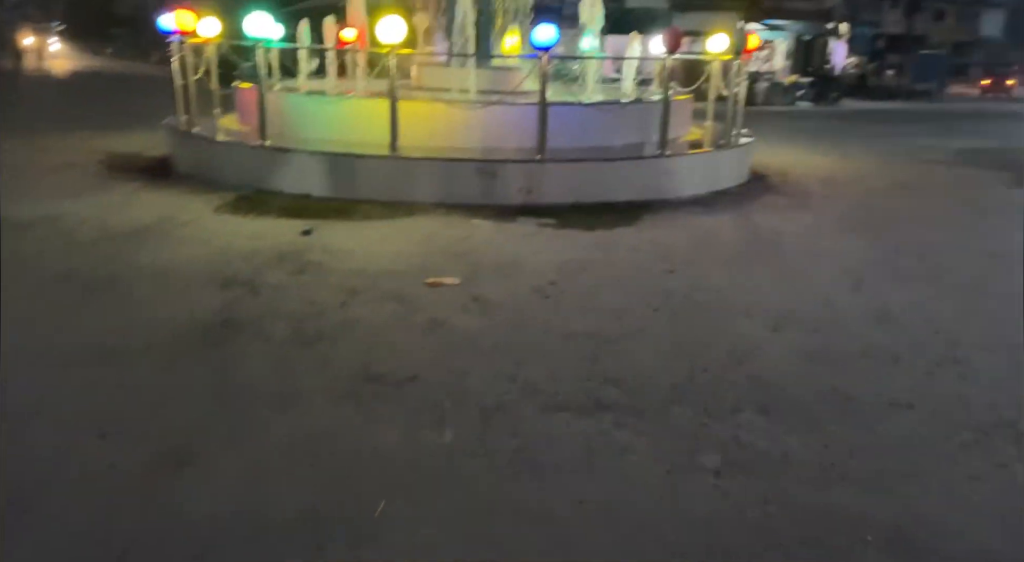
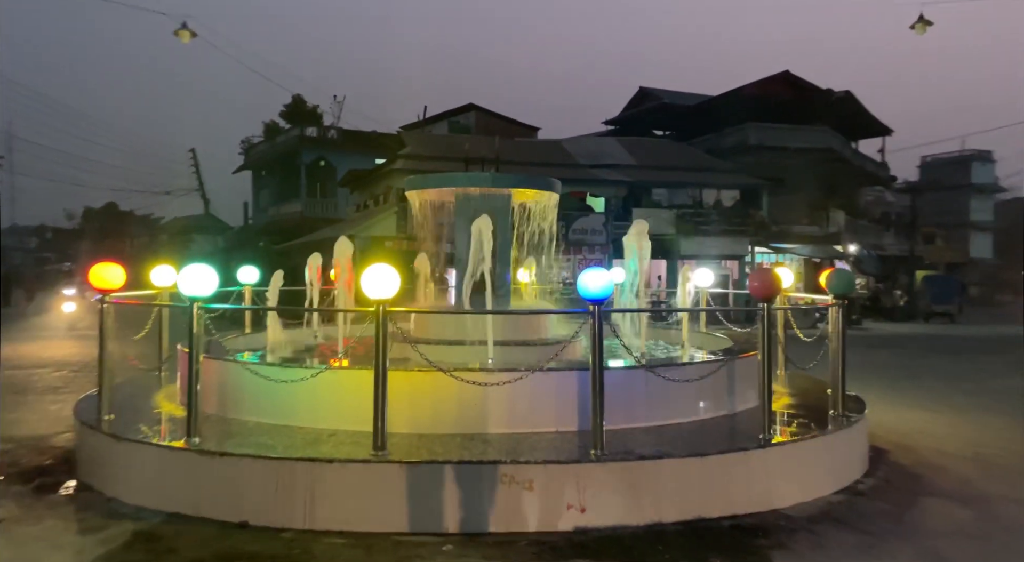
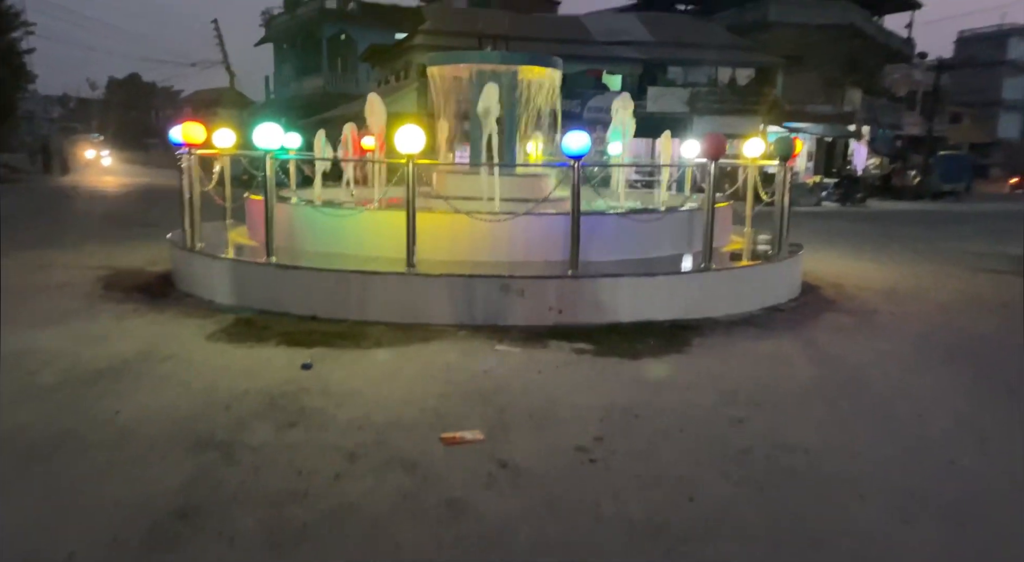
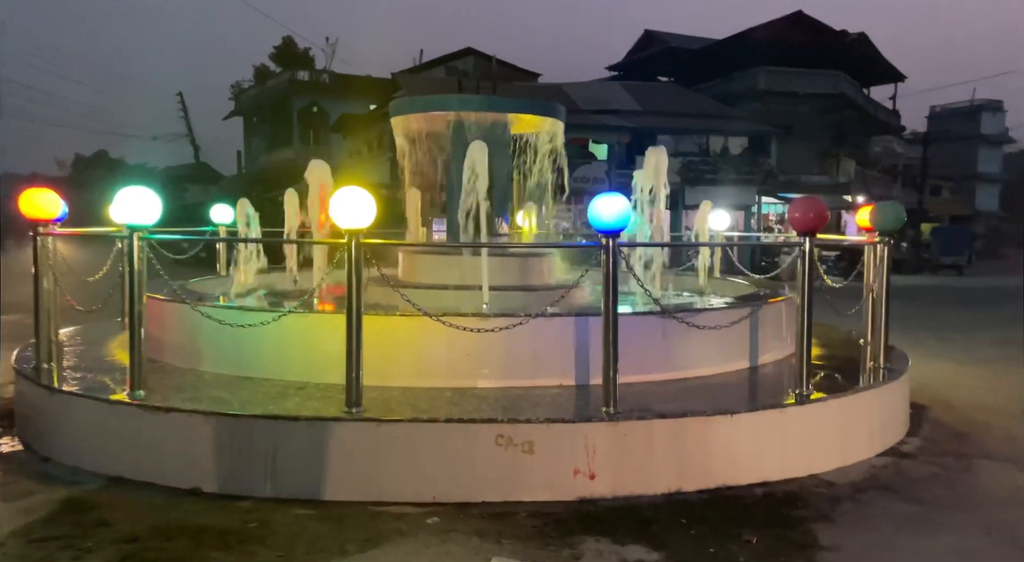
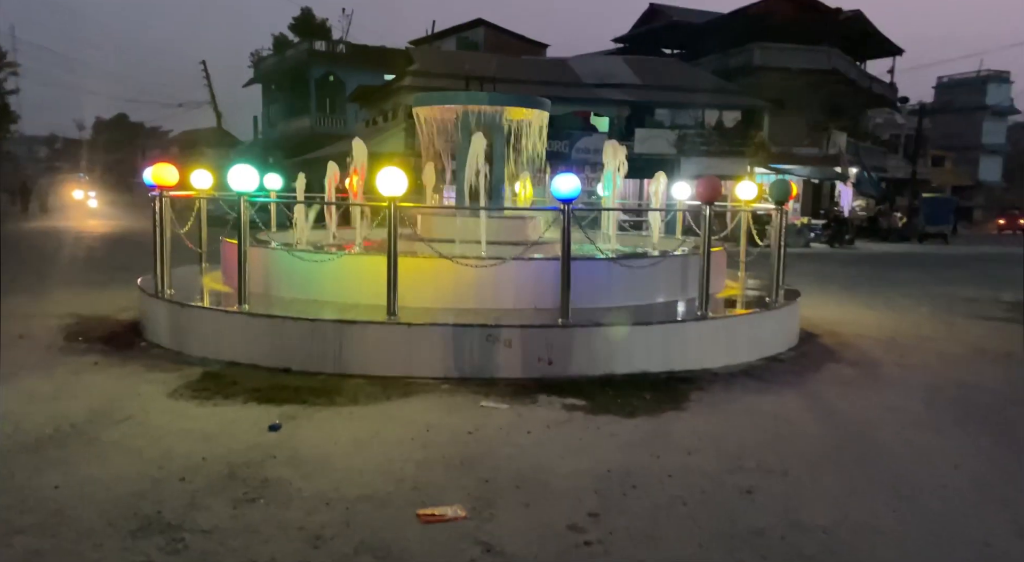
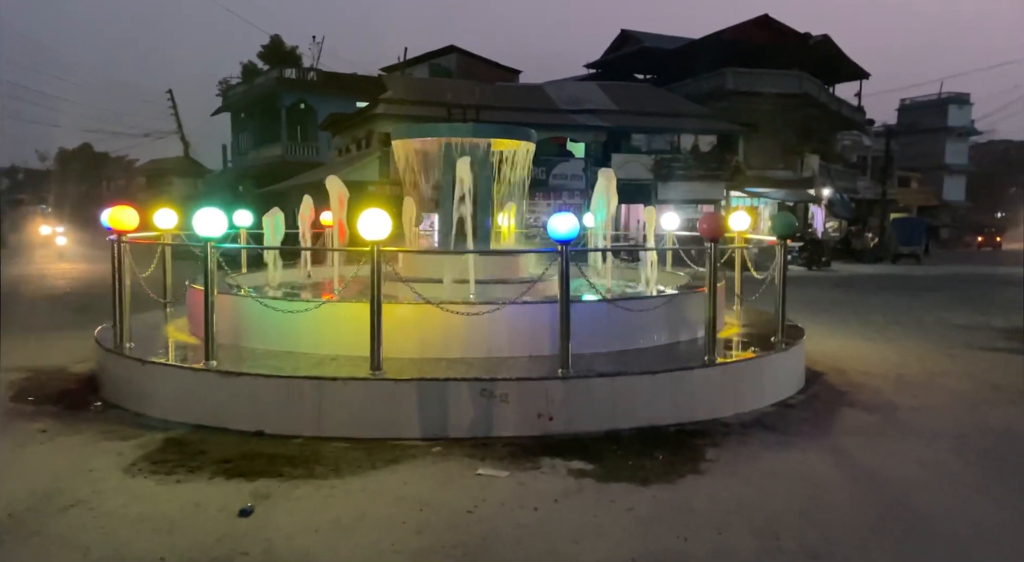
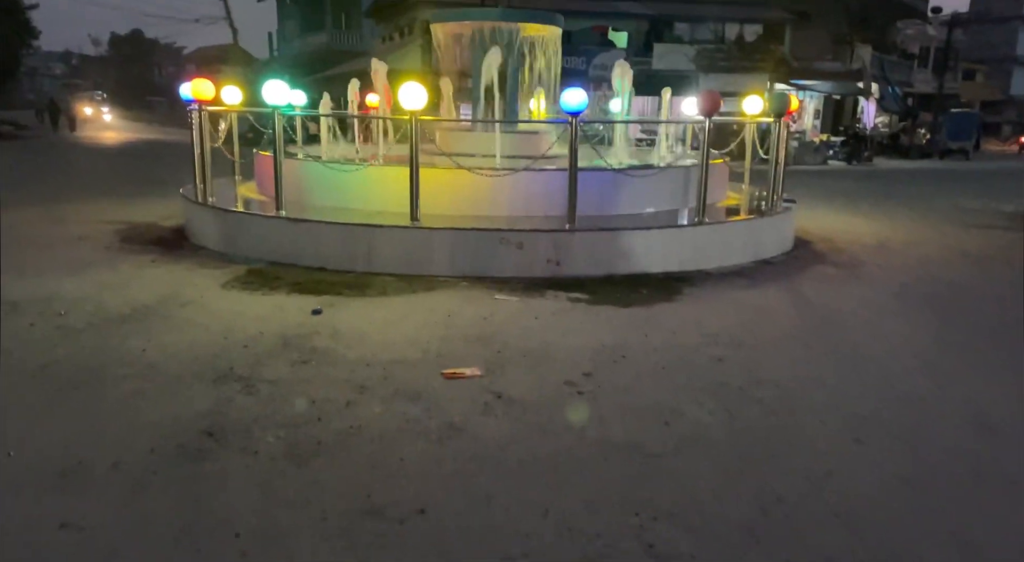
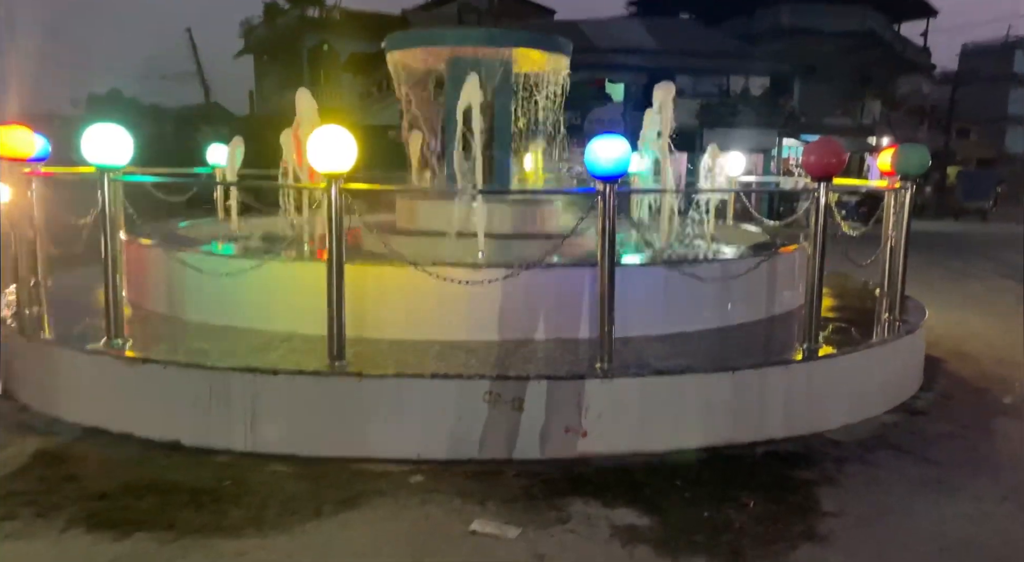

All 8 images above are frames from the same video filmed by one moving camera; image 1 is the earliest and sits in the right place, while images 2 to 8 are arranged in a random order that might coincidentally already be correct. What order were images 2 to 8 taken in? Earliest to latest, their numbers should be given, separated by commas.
7, 3, 5, 6, 2, 4, 8
